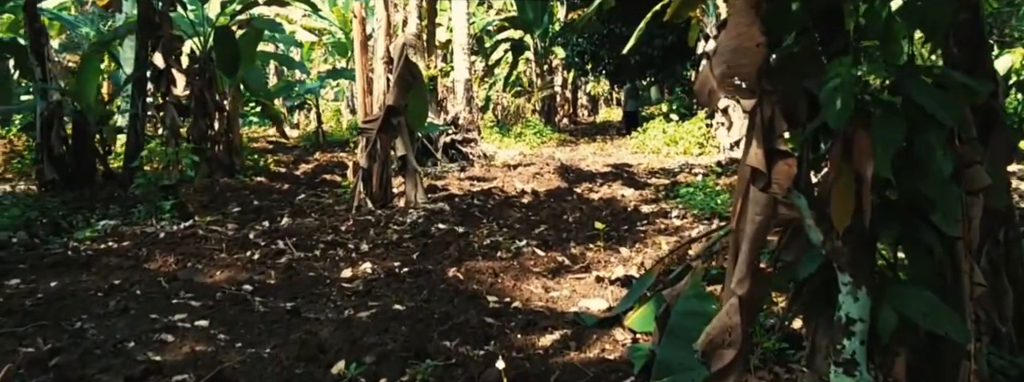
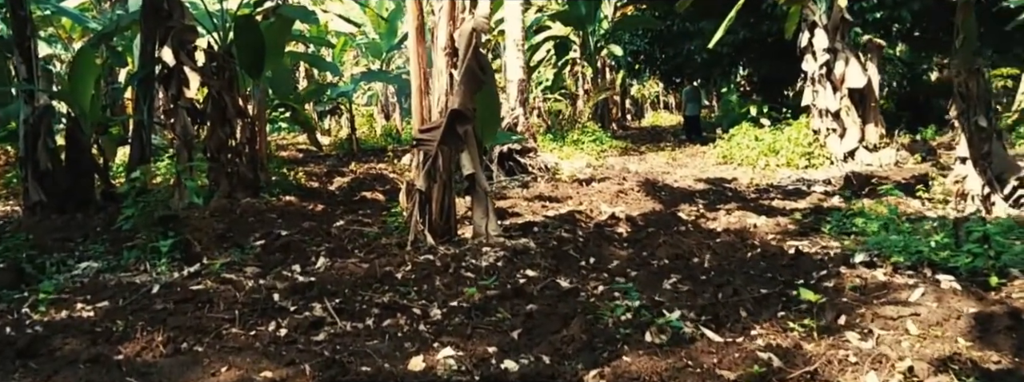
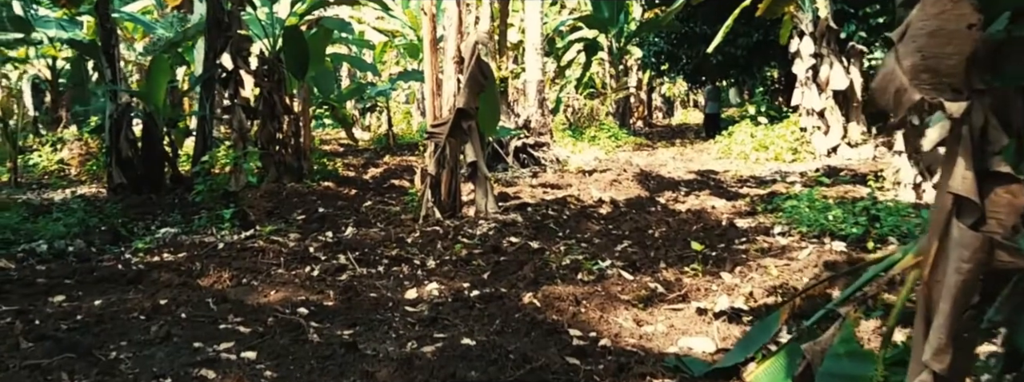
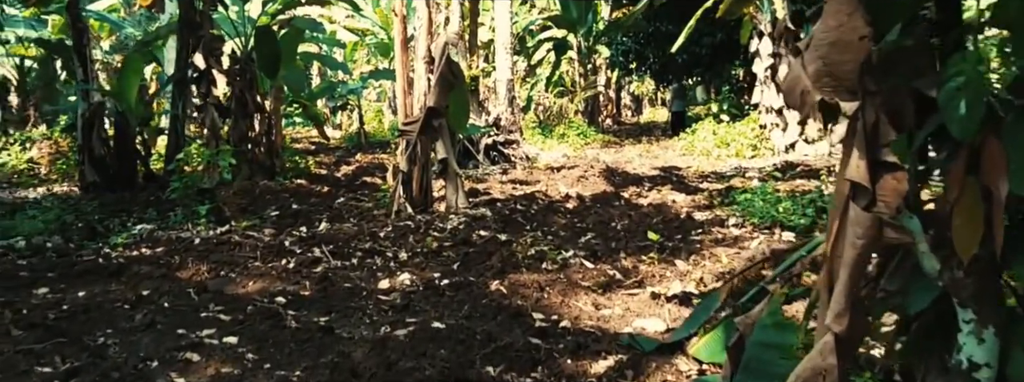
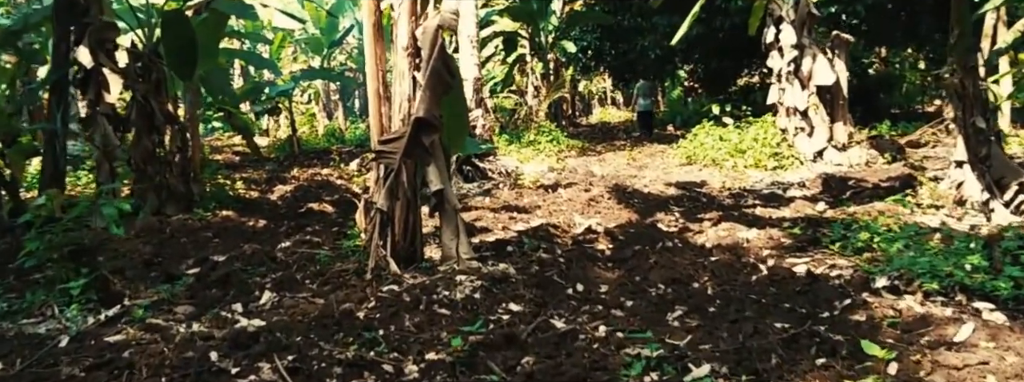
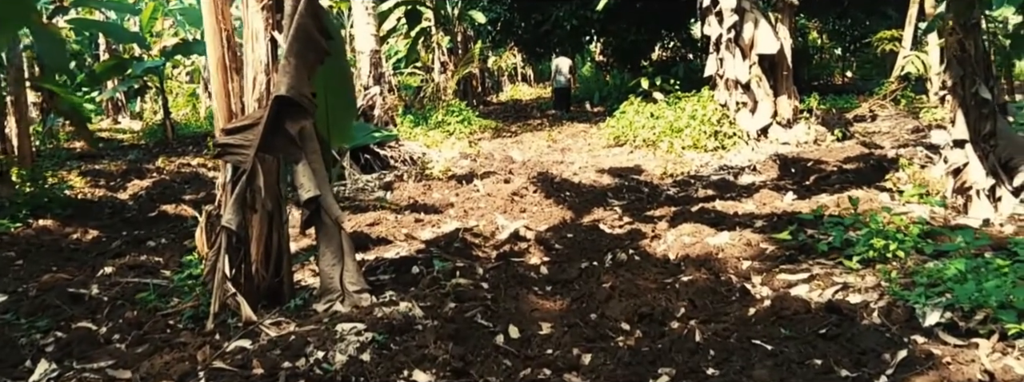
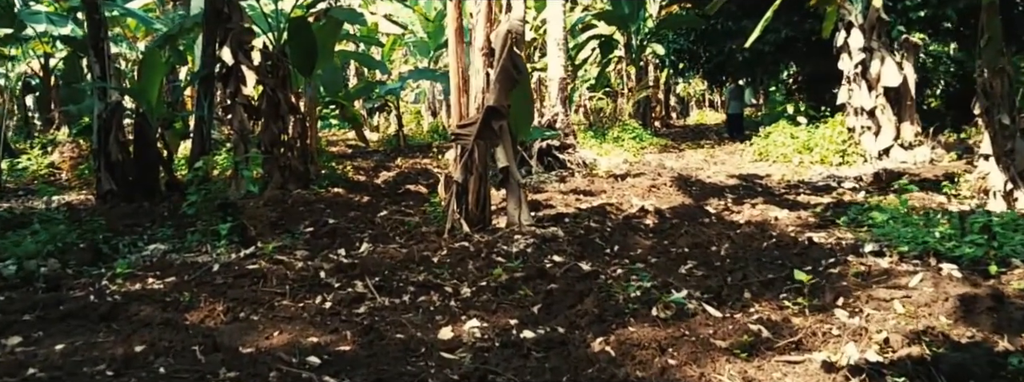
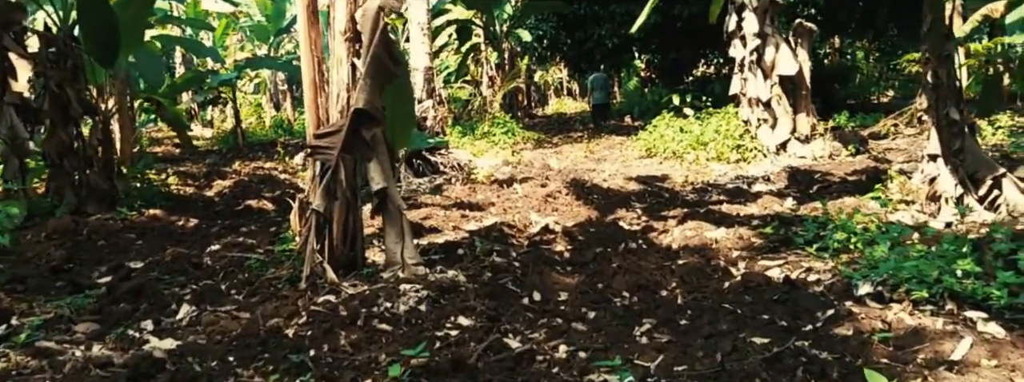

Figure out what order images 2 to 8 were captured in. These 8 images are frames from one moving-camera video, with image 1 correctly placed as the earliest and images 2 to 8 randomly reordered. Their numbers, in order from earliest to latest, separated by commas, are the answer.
4, 3, 7, 2, 5, 8, 6
